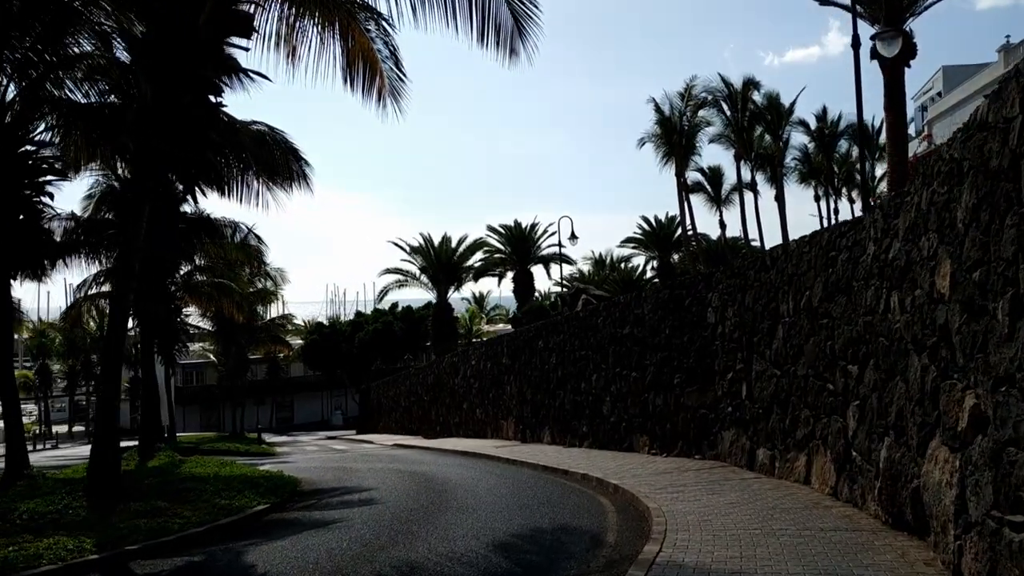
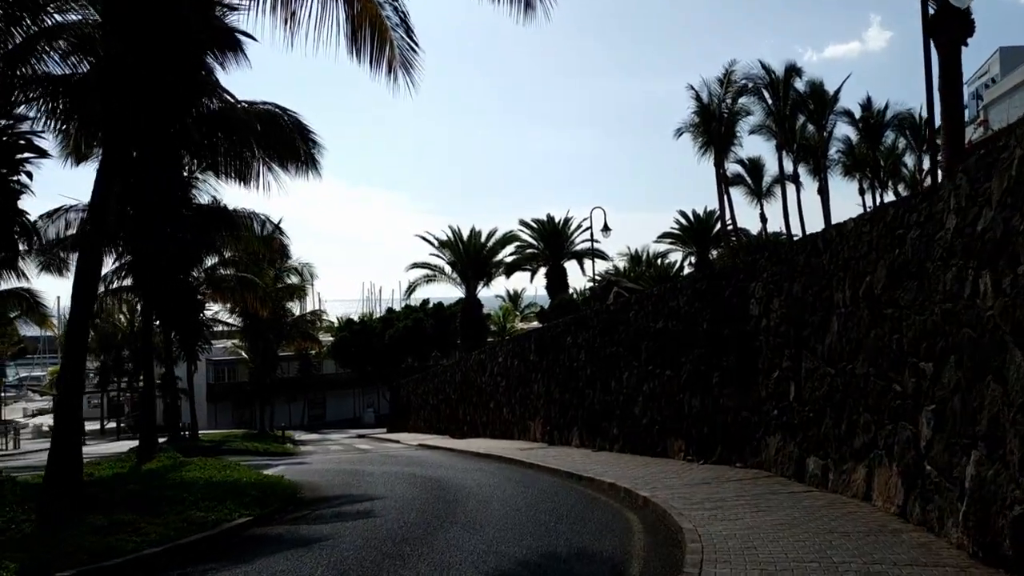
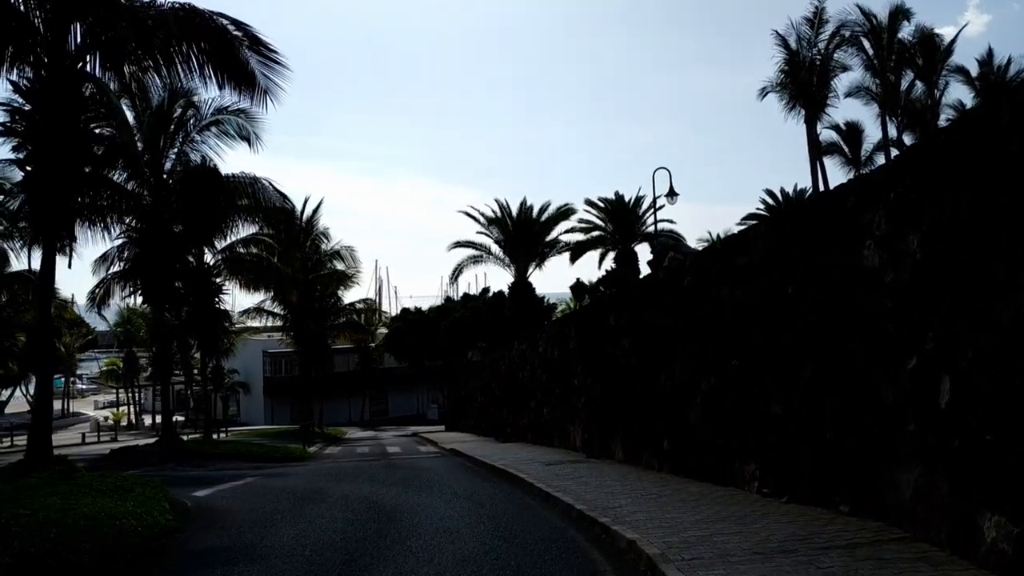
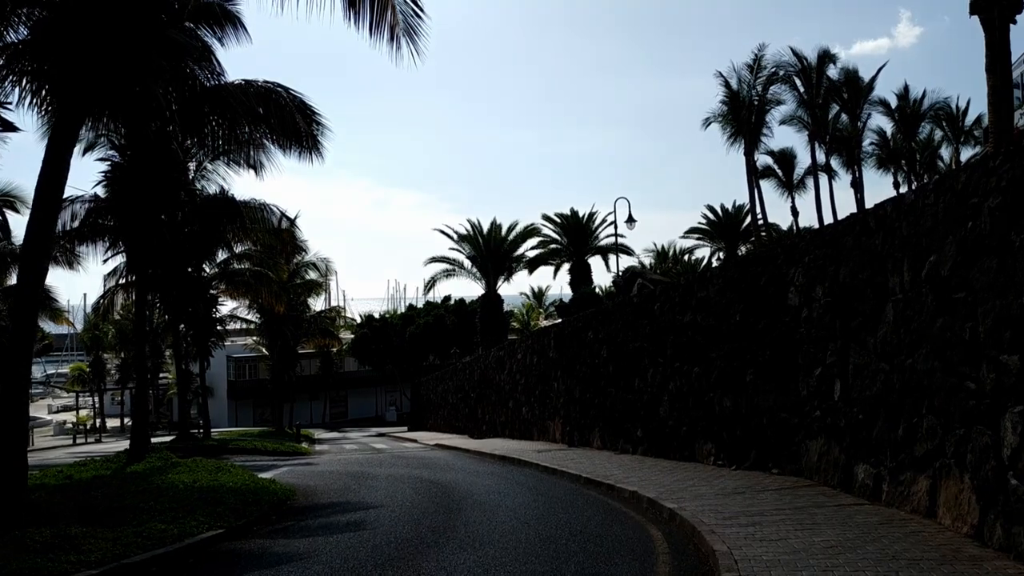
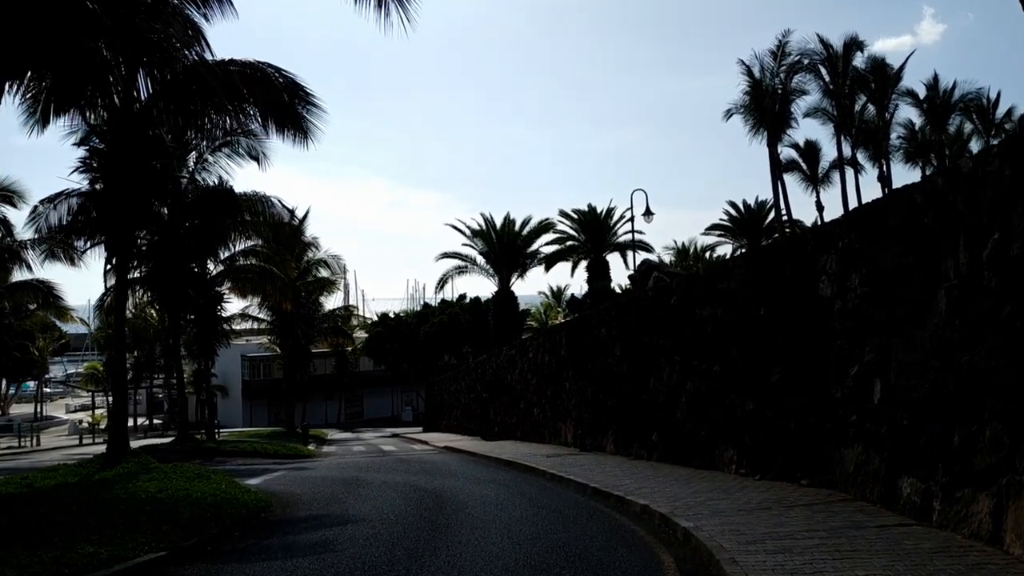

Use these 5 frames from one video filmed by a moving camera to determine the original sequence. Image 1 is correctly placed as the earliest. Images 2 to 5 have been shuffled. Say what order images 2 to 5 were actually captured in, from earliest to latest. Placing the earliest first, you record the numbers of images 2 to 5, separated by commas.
2, 4, 5, 3
